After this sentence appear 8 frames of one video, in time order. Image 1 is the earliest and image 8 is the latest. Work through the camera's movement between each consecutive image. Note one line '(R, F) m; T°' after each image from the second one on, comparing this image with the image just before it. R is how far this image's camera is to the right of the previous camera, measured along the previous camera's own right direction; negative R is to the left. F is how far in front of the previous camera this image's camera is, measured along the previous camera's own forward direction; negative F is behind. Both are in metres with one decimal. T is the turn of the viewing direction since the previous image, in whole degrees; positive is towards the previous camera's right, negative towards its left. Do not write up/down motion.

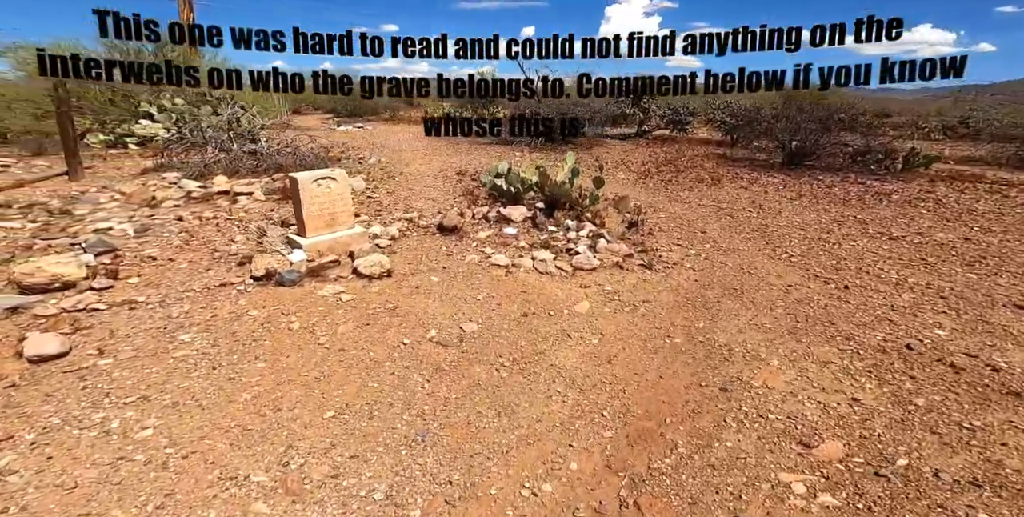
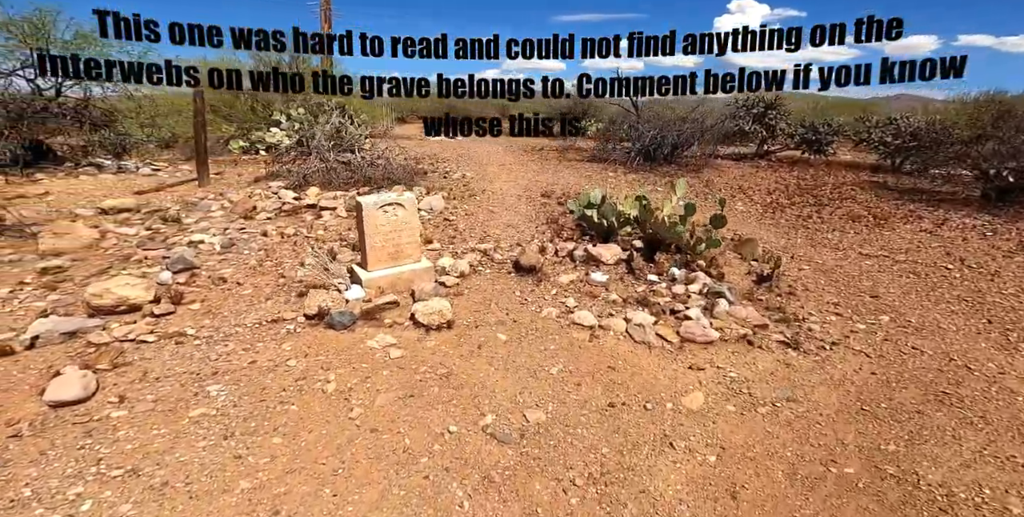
(+0.1, +0.9) m; -12°
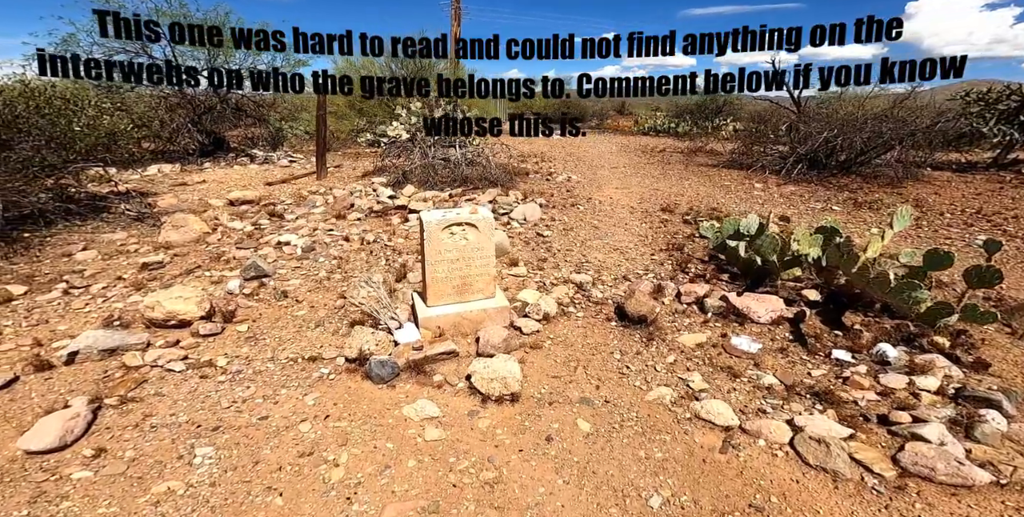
(+0.1, +1.1) m; -14°
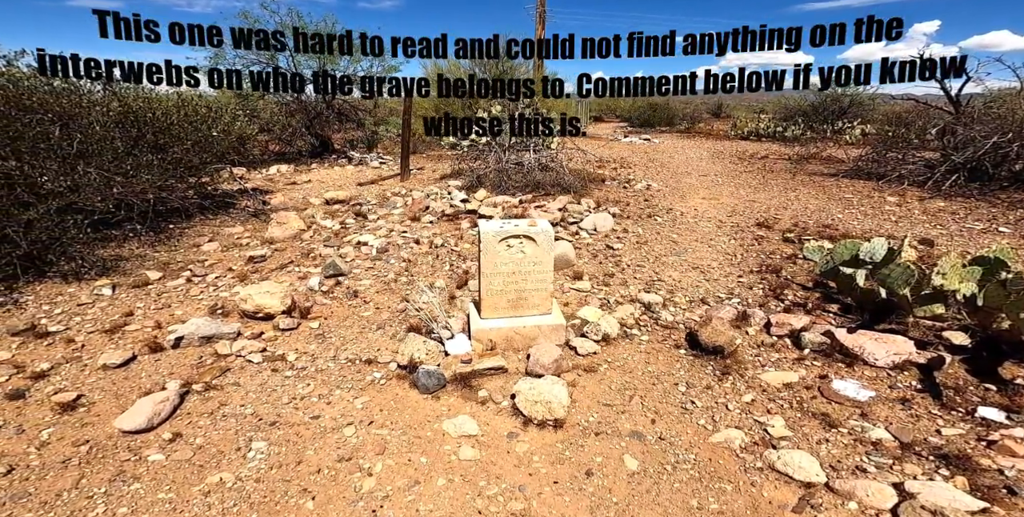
(+0.2, +0.2) m; -11°
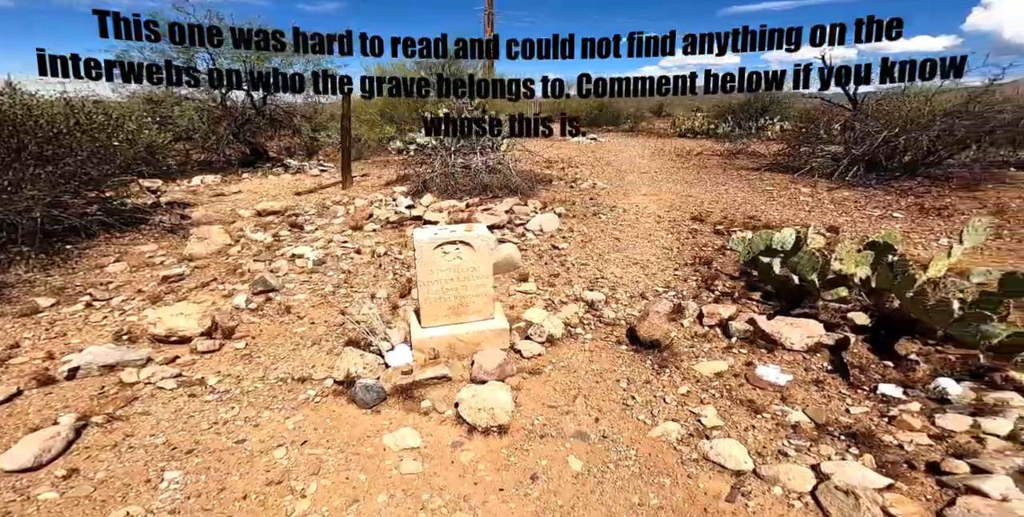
(+0.1, 0.0) m; +5°
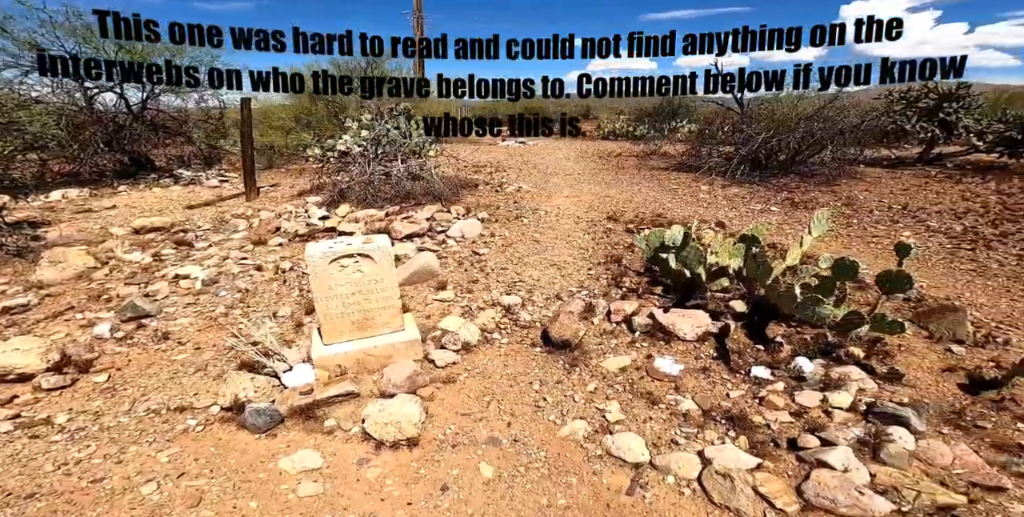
(+0.2, 0.0) m; +6°
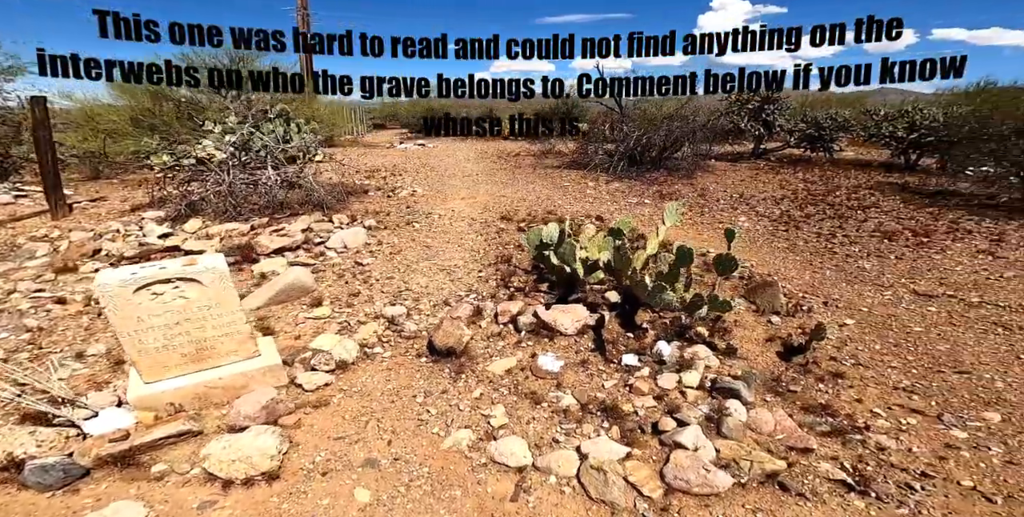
(+0.2, +0.1) m; +9°
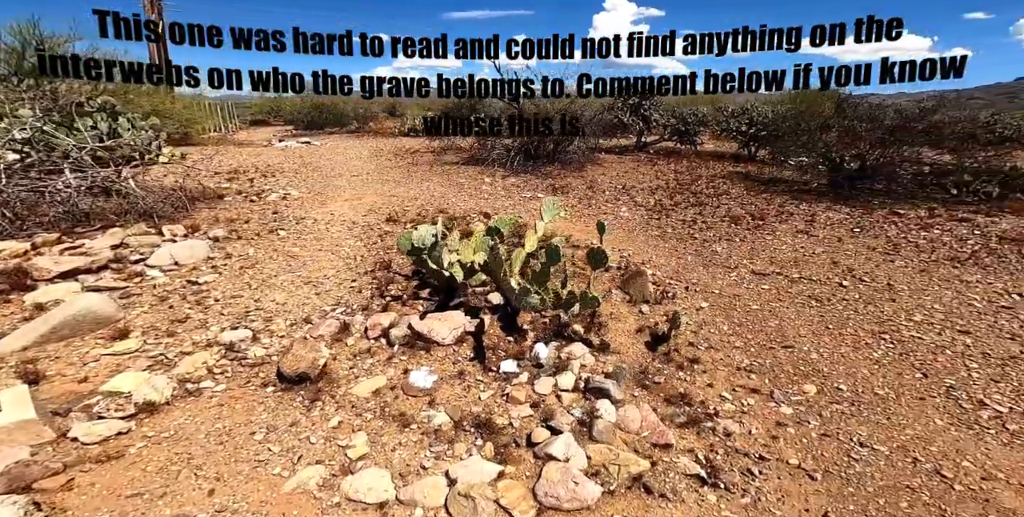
(+0.3, +0.2) m; +8°
